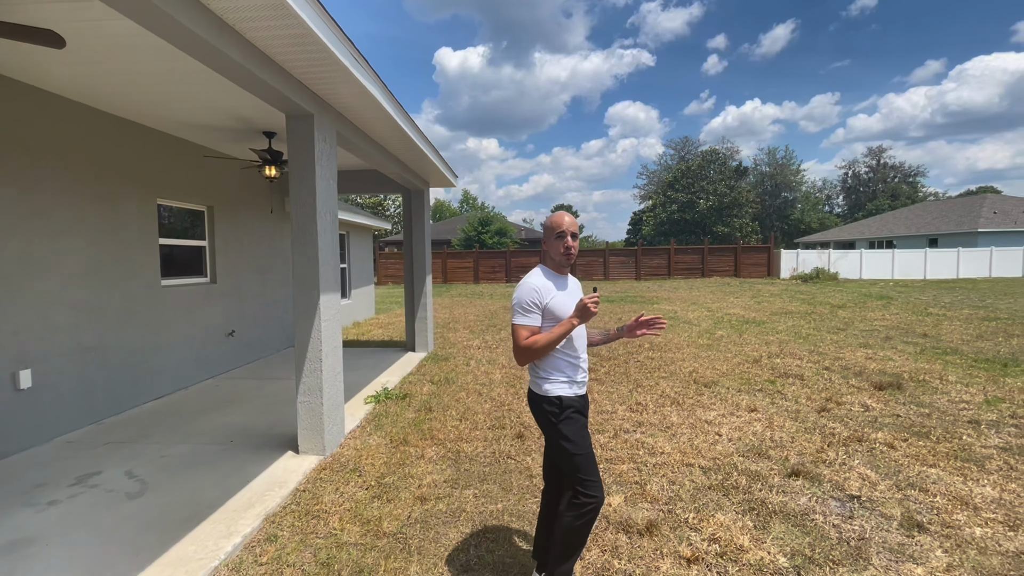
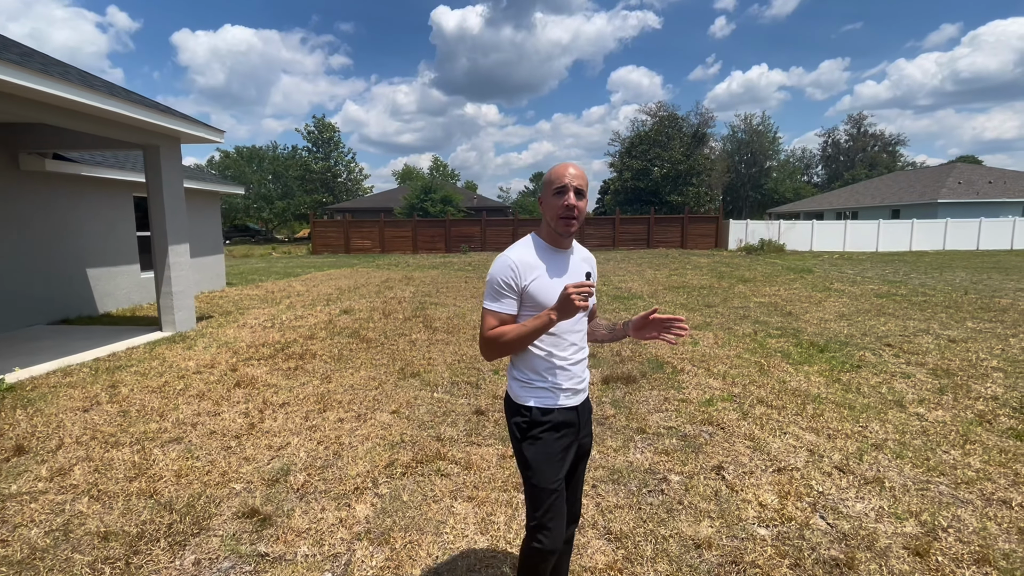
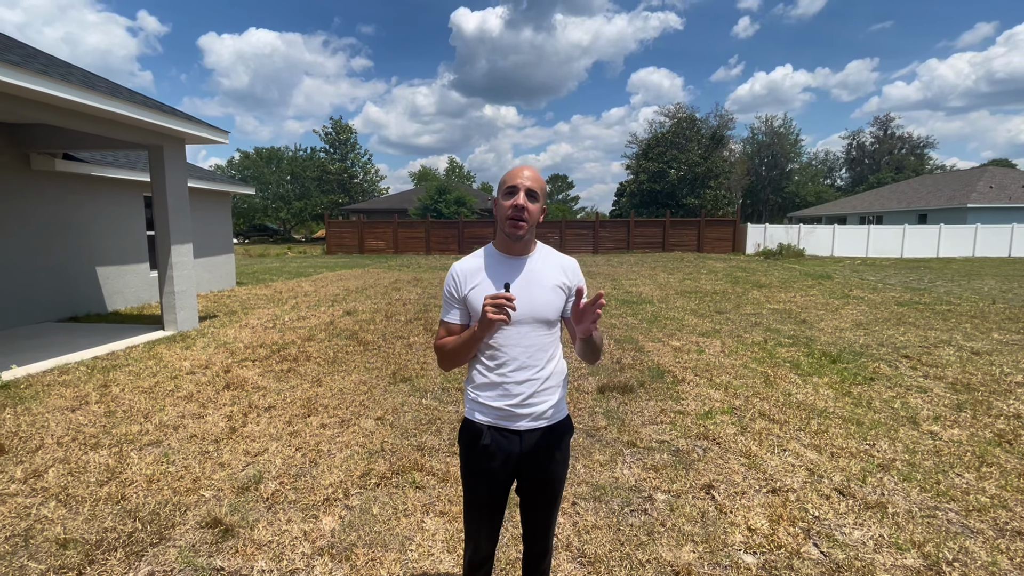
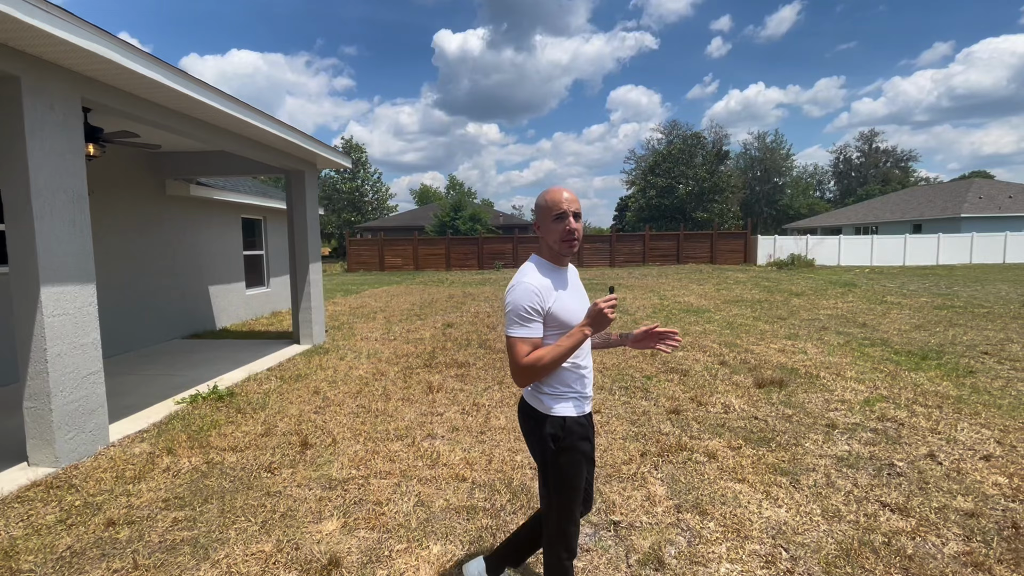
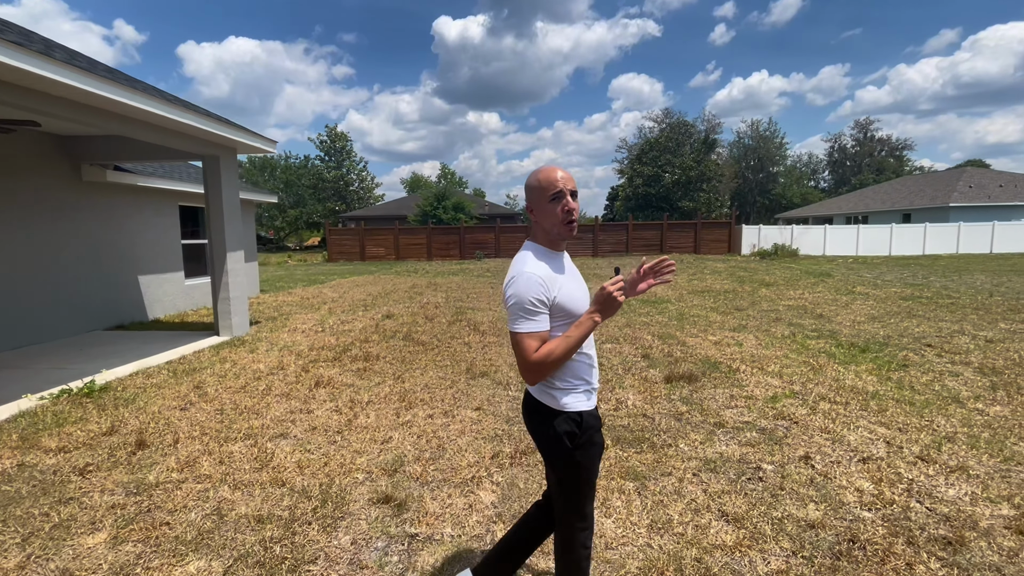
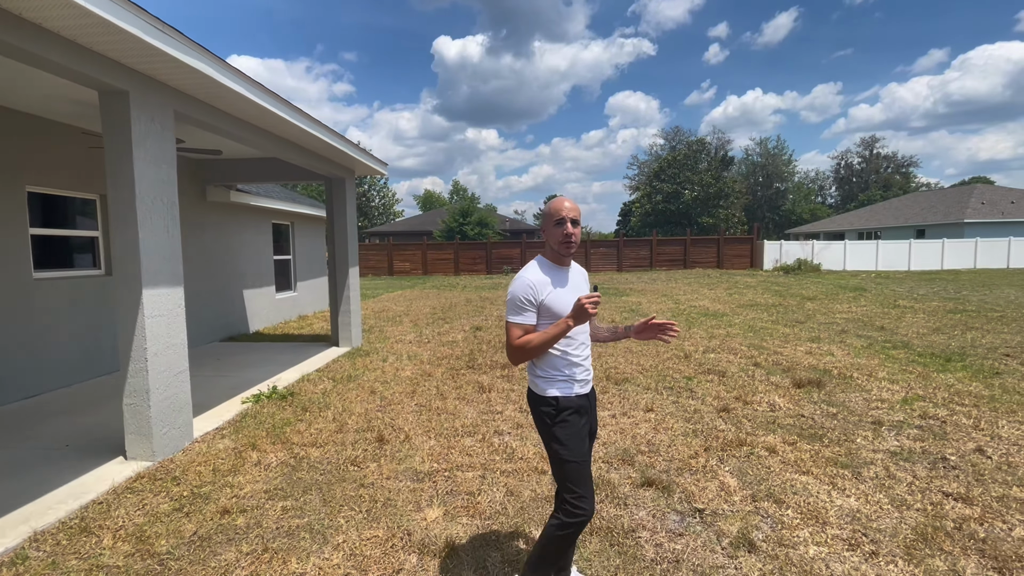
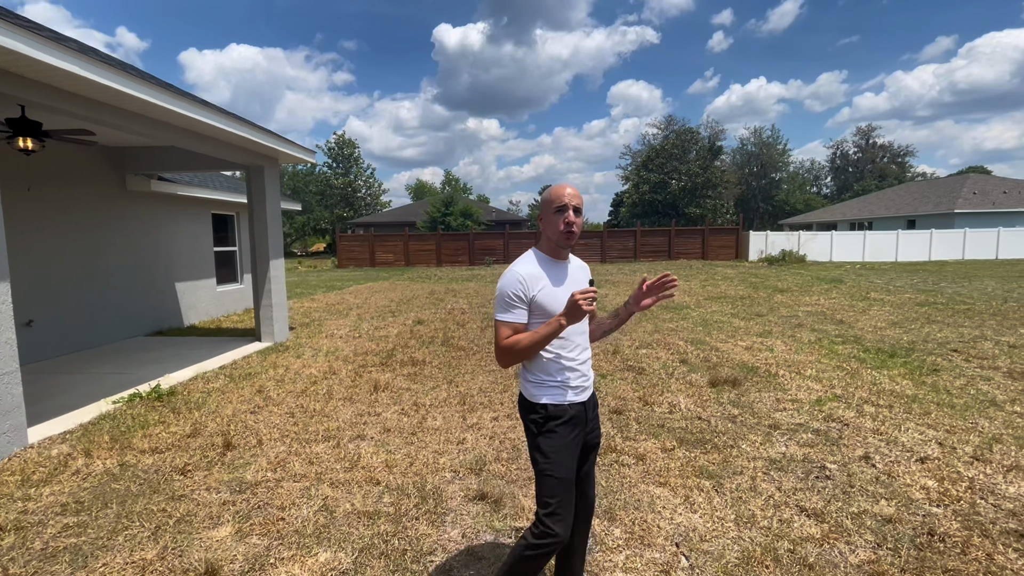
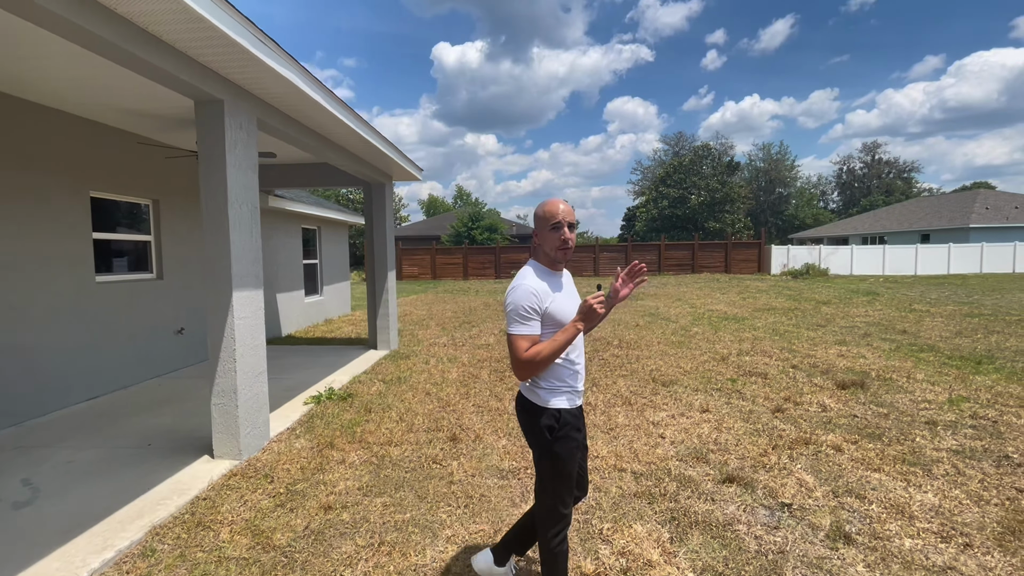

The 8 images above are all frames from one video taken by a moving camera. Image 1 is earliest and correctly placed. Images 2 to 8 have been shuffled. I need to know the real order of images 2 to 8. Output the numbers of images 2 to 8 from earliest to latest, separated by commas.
8, 6, 4, 7, 5, 2, 3
